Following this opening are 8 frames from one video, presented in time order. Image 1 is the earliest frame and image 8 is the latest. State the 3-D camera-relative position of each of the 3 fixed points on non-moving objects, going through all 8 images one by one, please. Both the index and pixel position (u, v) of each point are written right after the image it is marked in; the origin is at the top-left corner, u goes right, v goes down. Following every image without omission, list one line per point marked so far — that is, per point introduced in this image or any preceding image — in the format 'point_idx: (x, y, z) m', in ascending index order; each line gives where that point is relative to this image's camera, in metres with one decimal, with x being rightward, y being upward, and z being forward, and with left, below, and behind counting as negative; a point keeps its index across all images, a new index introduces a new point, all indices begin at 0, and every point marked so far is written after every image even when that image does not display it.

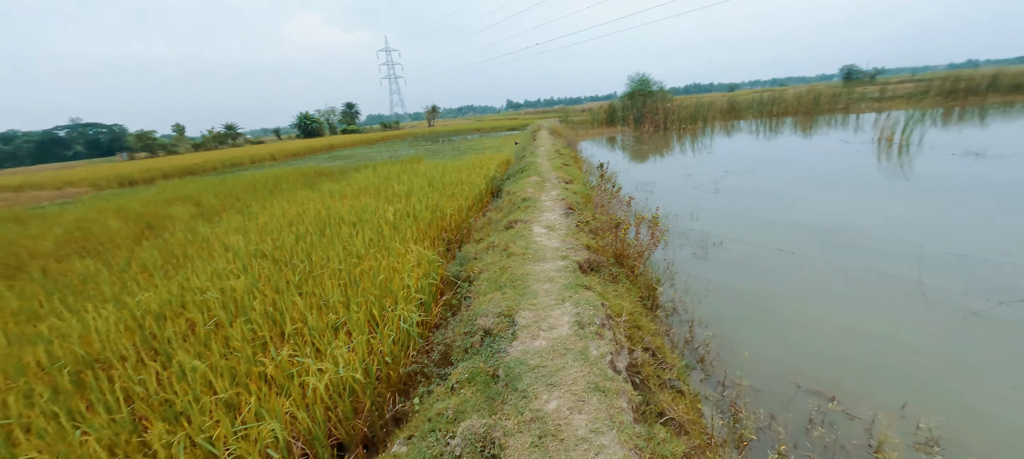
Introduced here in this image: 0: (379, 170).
0: (-3.7, +1.7, +10.5) m
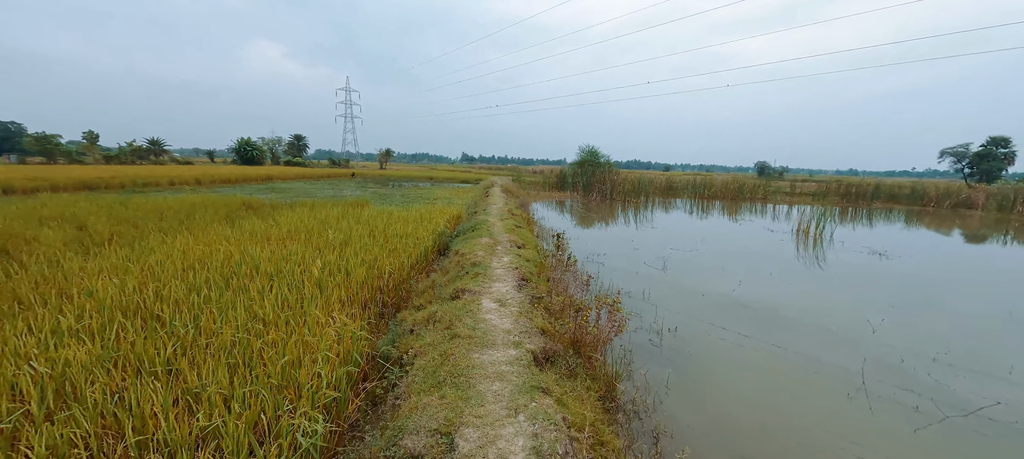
0: (-5.0, +0.5, +9.6) m
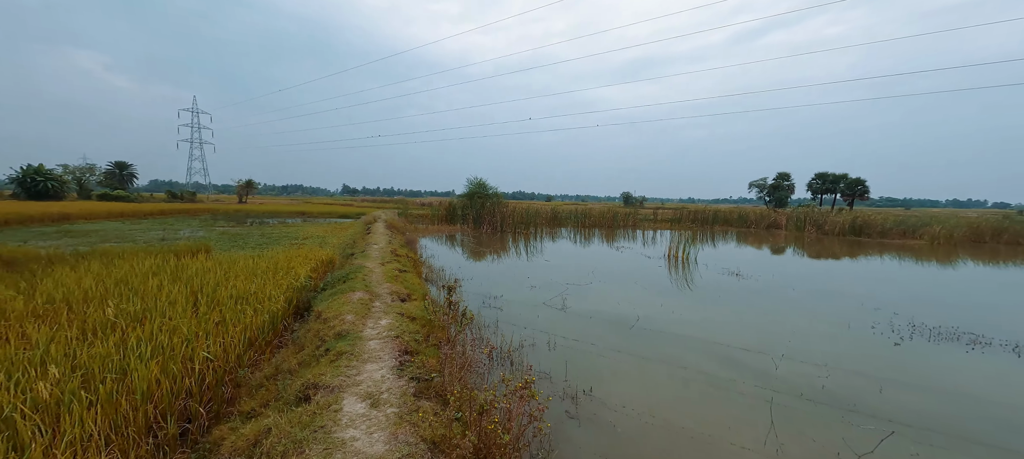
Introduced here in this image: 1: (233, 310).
0: (-7.4, -0.6, +7.1) m
1: (-2.9, -0.9, +3.9) m
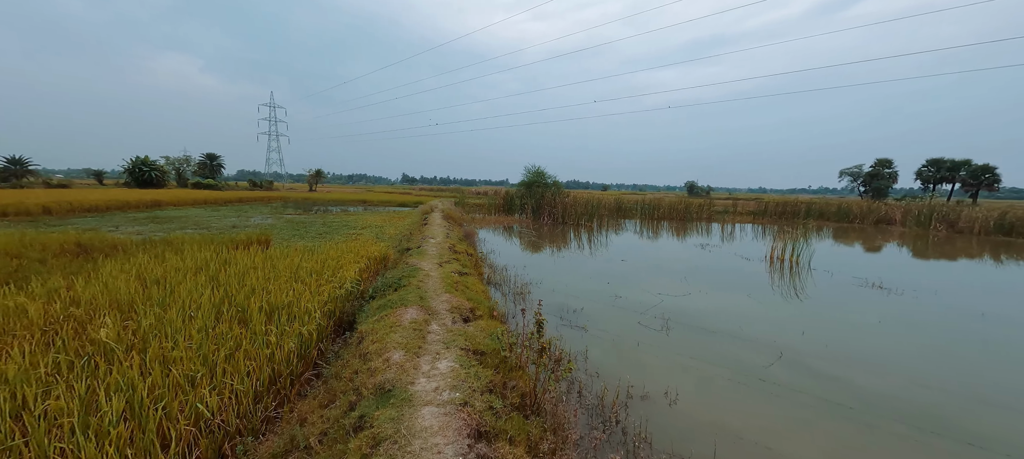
0: (-6.0, -0.4, +6.8) m
1: (-2.1, -0.8, +3.1) m
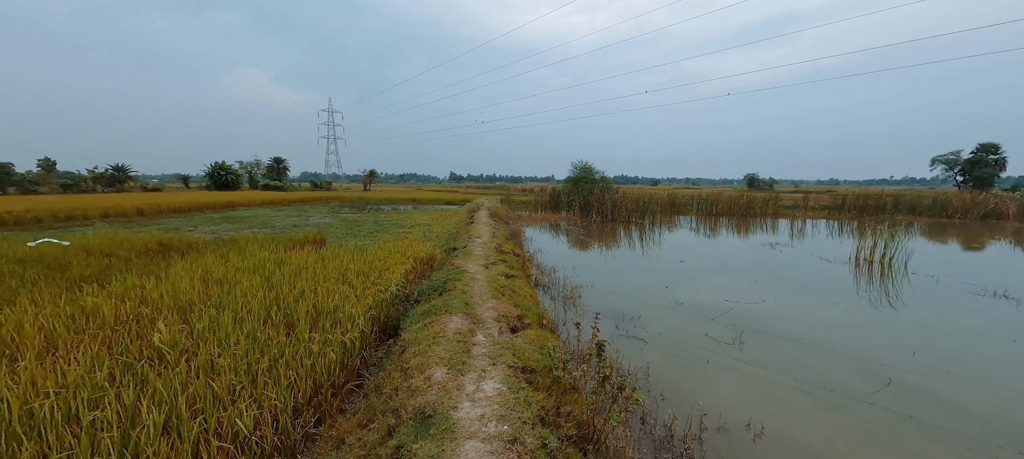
0: (-5.2, -0.4, +7.2) m
1: (-1.7, -0.9, +3.0) m
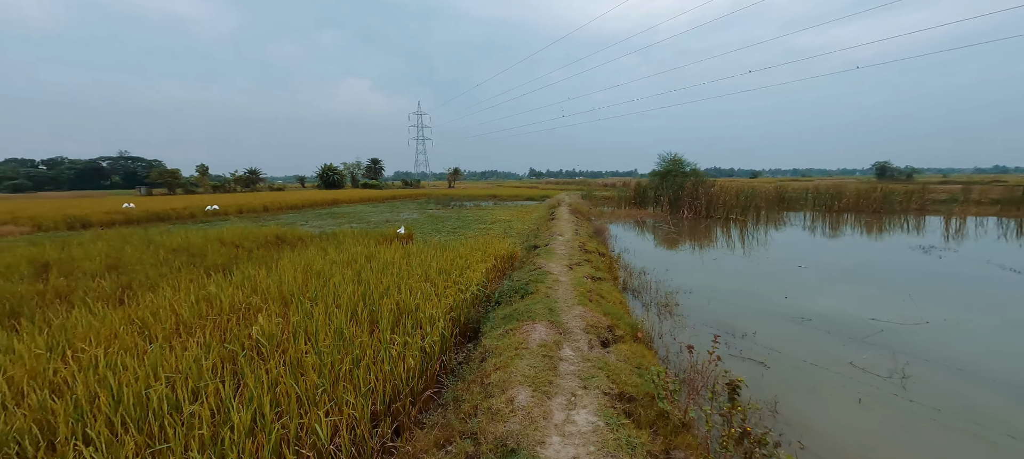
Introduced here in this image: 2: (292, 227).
0: (-3.5, -0.3, +7.7) m
1: (-1.0, -0.9, +2.9) m
2: (-7.6, +0.1, +13.0) m
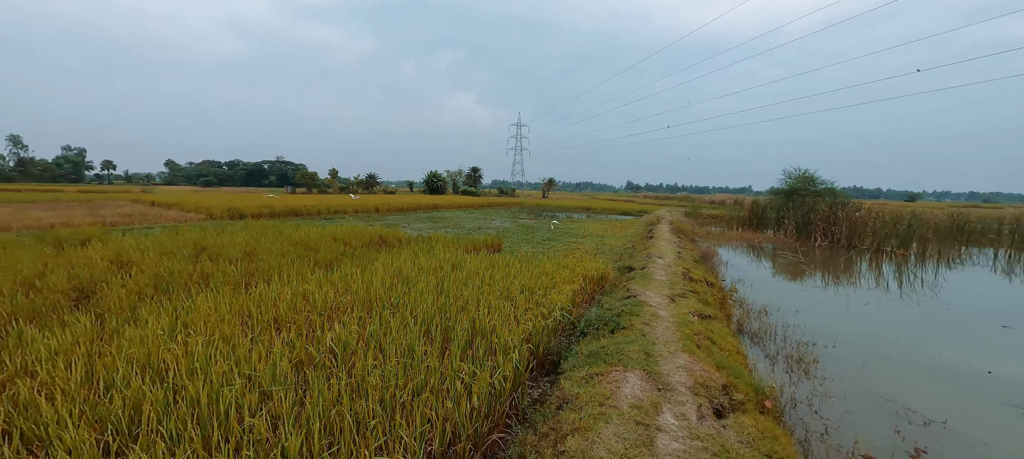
0: (-1.7, -0.4, +7.9) m
1: (-0.4, -1.0, +2.6) m
2: (-4.4, 0.0, +14.1) m
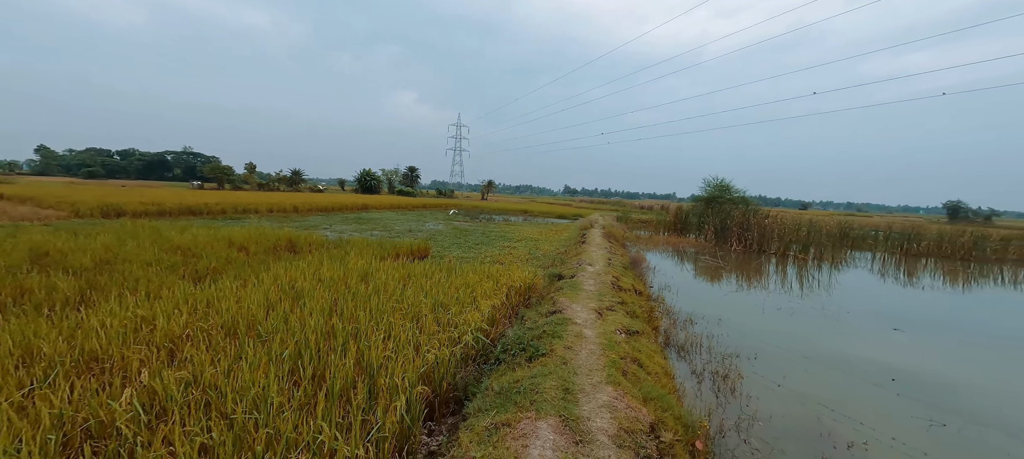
0: (-3.2, -0.5, +7.0) m
1: (-1.1, -1.0, +2.0) m
2: (-6.7, 0.0, +12.6) m
